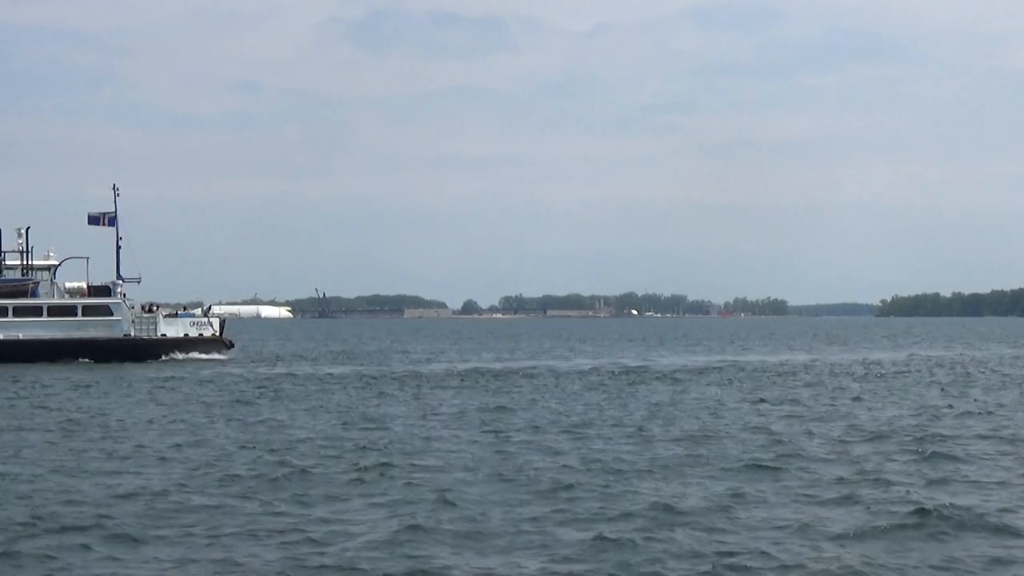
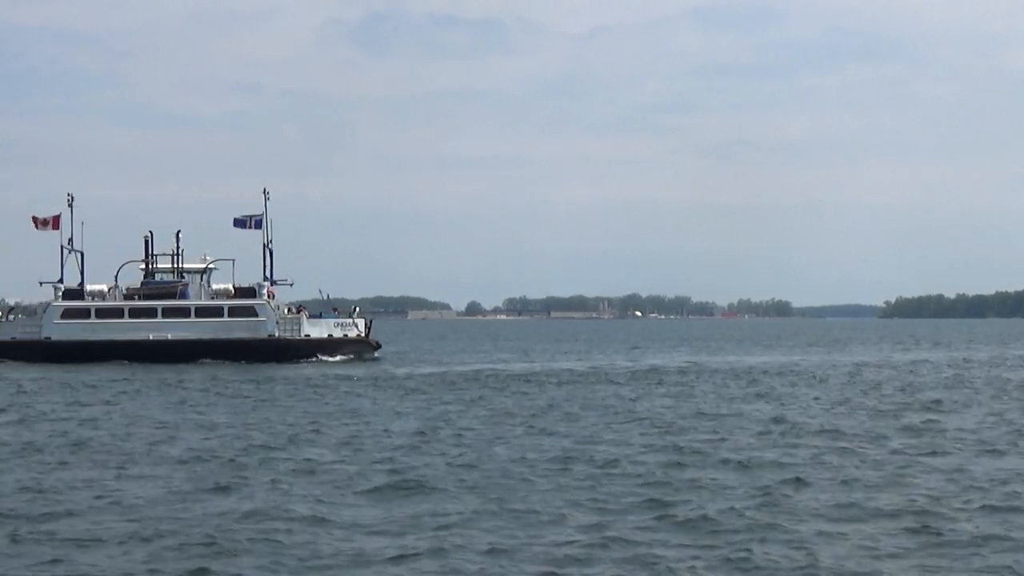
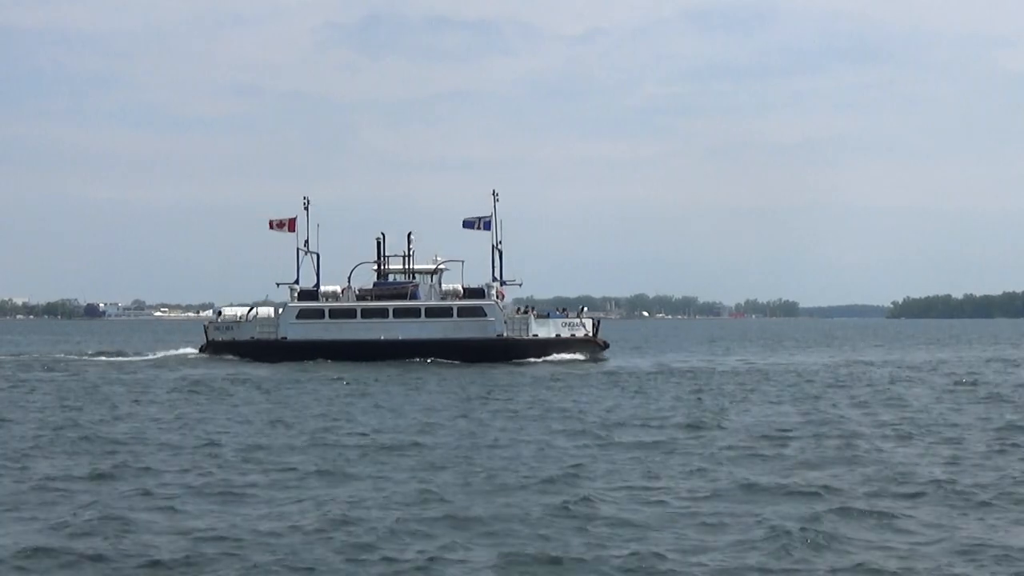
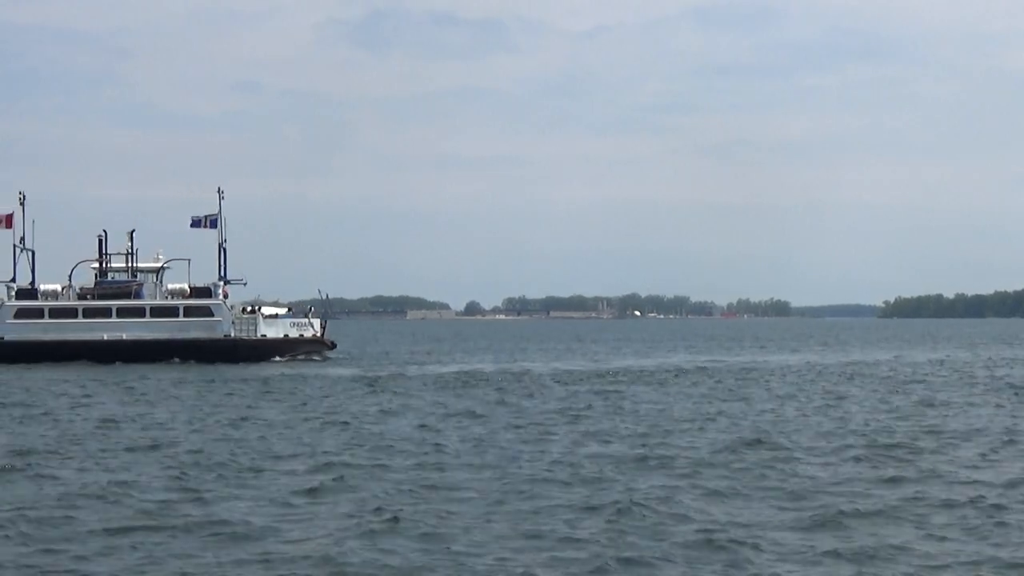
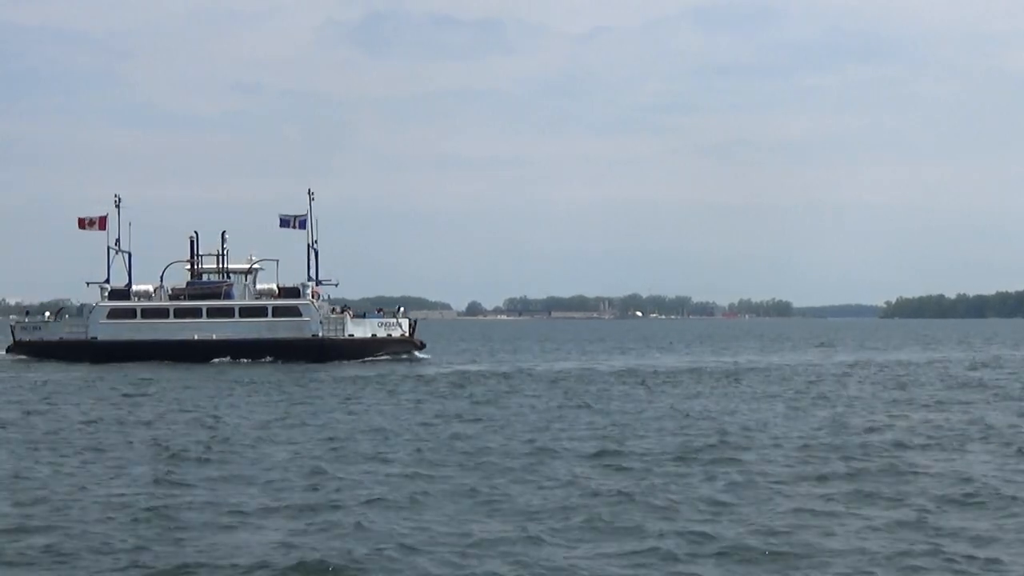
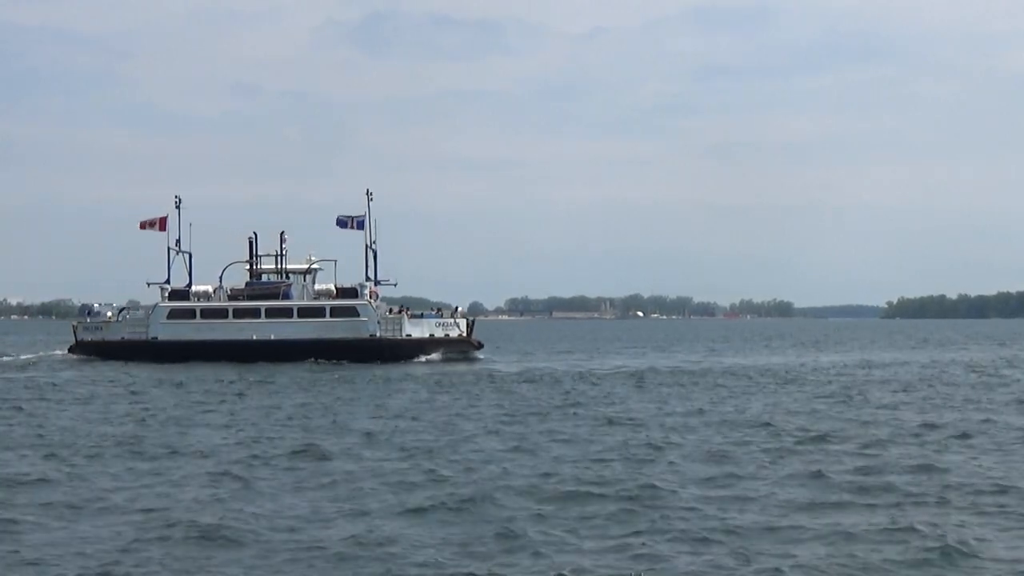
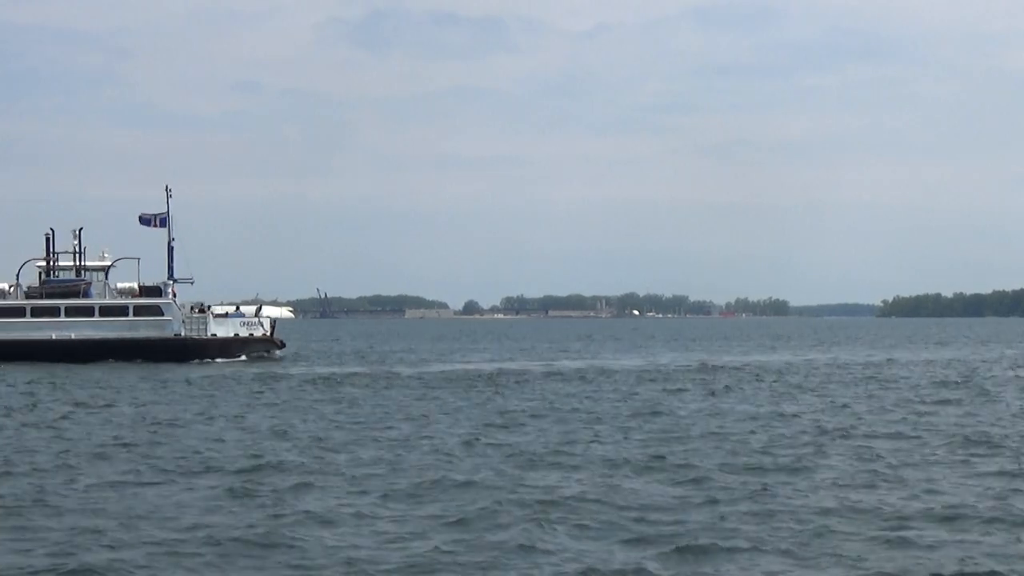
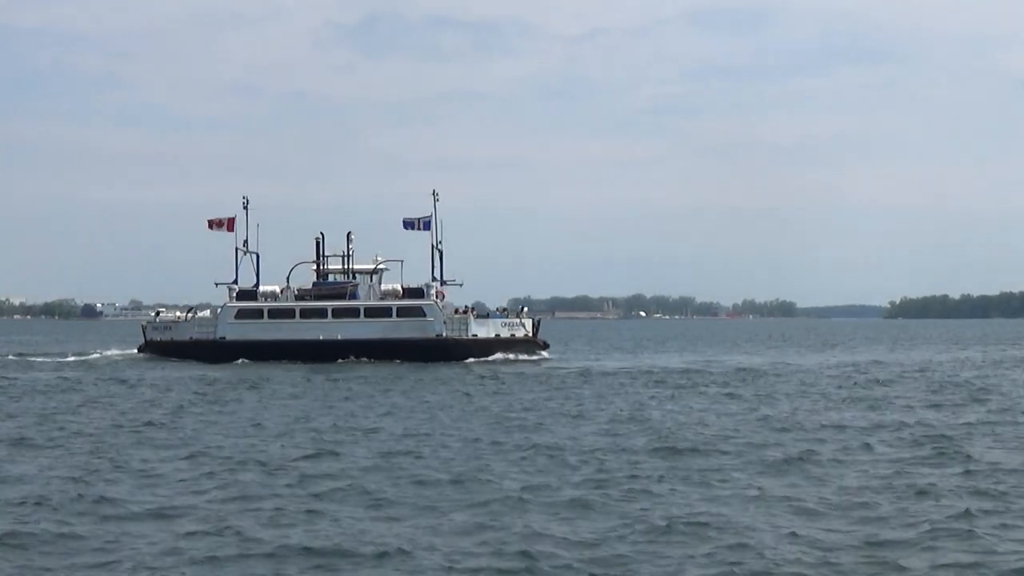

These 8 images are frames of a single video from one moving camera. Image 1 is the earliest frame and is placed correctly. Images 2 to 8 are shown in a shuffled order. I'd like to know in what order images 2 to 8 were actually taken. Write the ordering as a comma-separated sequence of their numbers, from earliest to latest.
7, 4, 2, 5, 6, 8, 3
